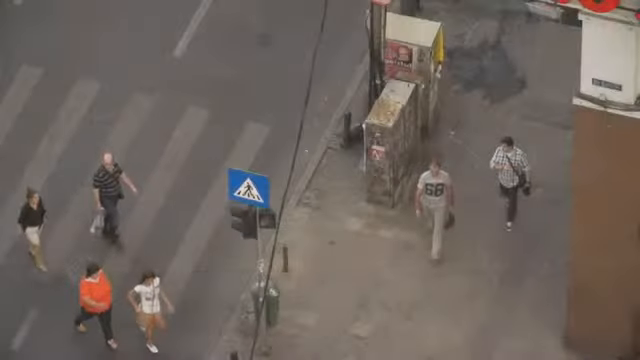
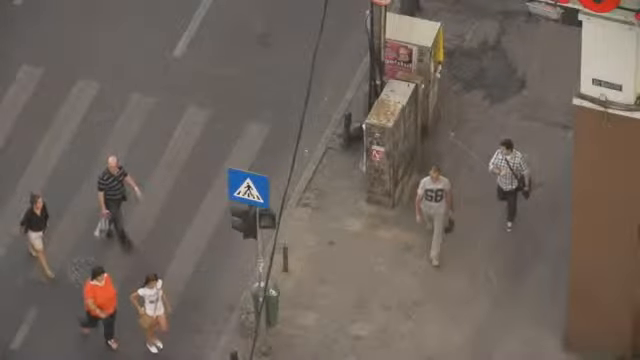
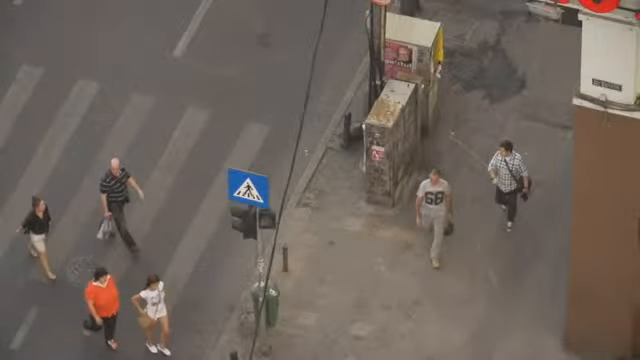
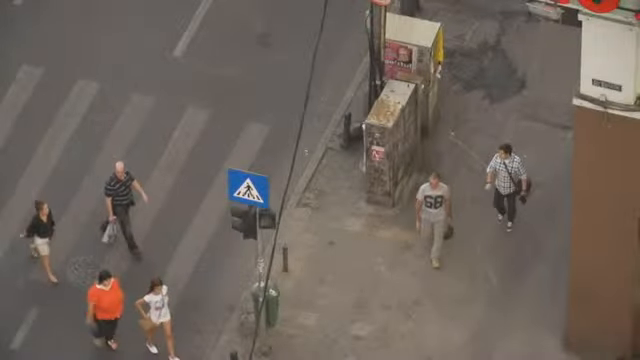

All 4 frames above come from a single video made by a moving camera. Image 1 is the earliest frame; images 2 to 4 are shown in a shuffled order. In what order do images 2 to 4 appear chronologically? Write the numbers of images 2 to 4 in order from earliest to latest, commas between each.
2, 3, 4
